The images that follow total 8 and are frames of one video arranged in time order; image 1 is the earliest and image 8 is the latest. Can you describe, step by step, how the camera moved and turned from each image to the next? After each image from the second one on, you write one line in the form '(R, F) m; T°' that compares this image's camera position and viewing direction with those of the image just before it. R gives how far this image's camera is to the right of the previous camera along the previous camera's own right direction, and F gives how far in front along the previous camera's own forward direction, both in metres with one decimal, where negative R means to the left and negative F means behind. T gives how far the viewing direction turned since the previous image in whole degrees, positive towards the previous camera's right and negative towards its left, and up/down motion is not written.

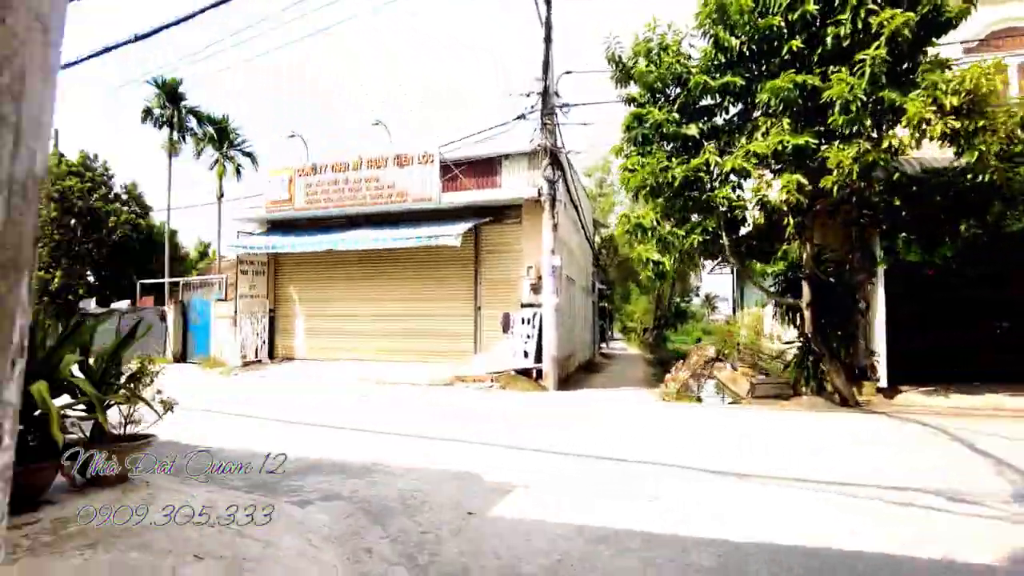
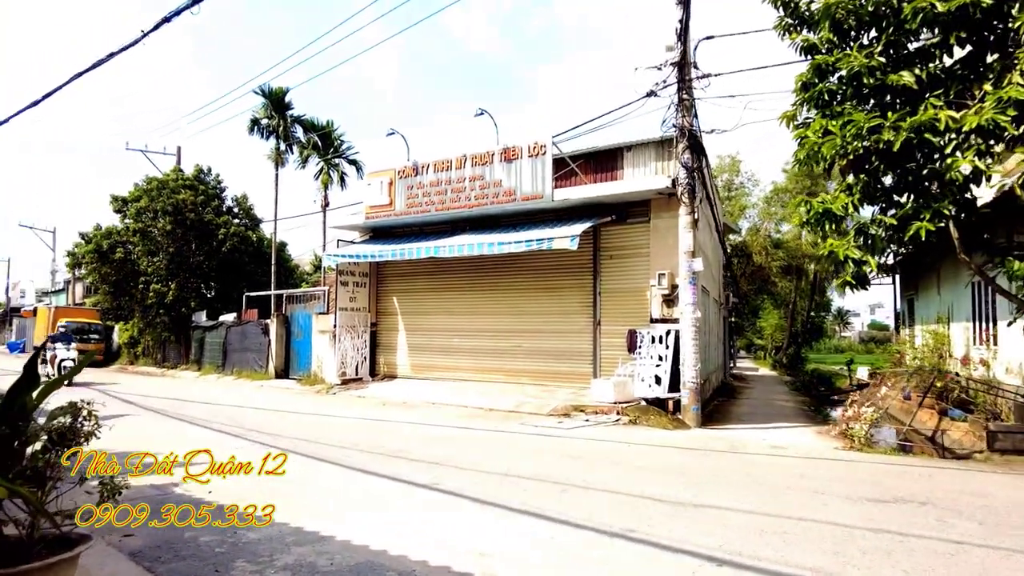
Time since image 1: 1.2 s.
(-0.4, +2.4) m; -9°
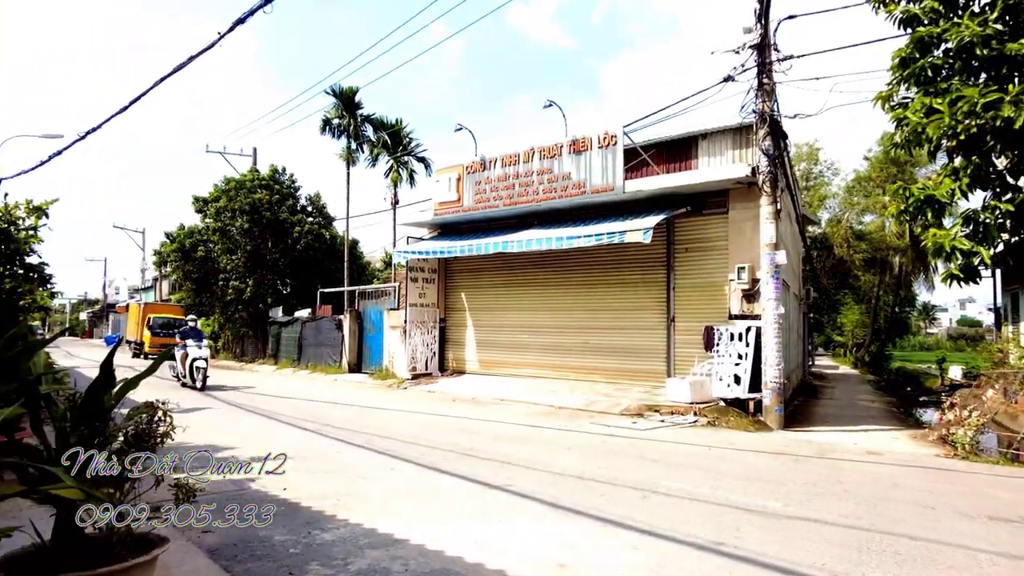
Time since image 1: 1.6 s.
(-0.1, +0.3) m; -6°
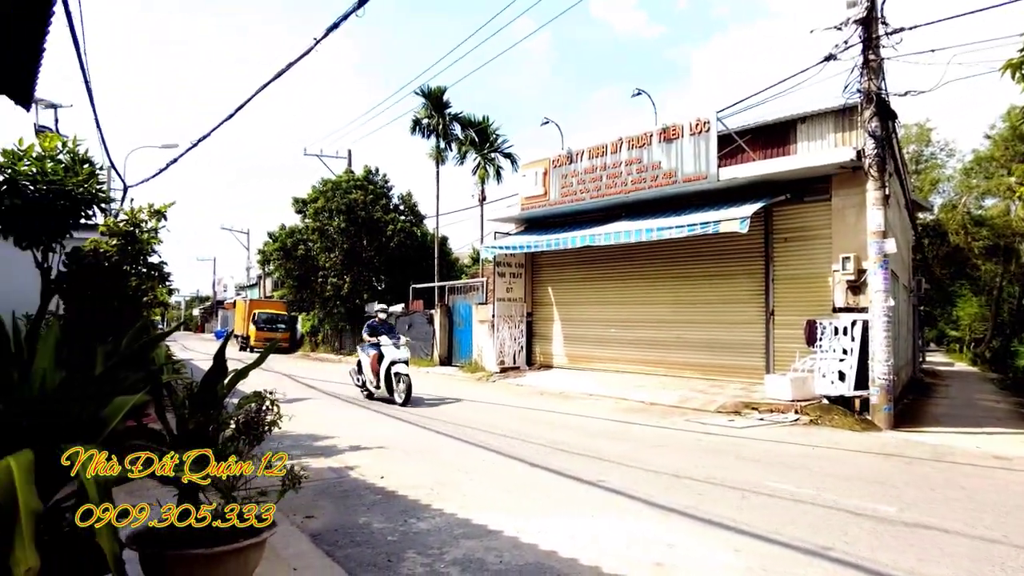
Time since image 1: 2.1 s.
(0.0, 0.0) m; -7°
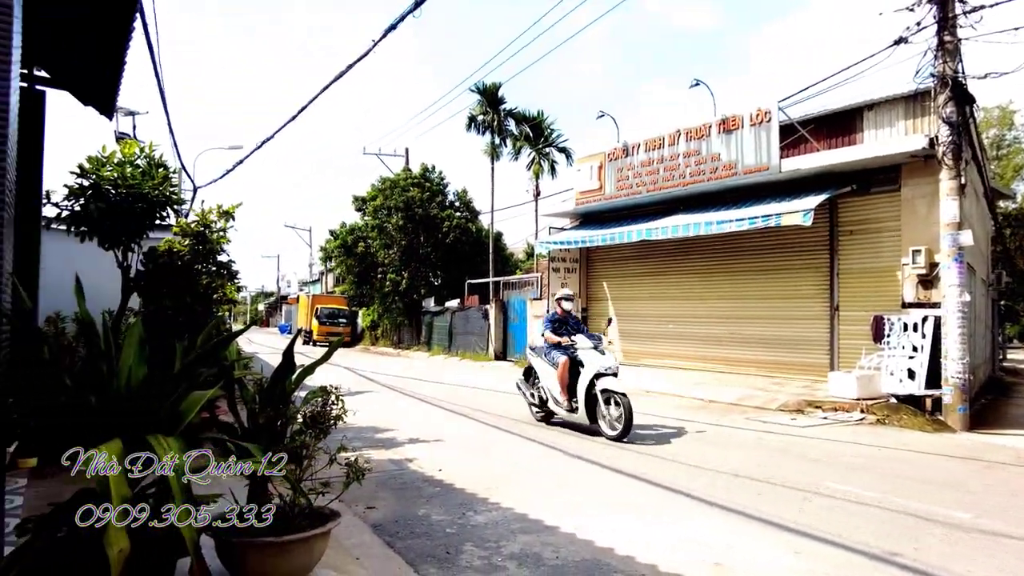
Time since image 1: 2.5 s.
(0.0, 0.0) m; -5°
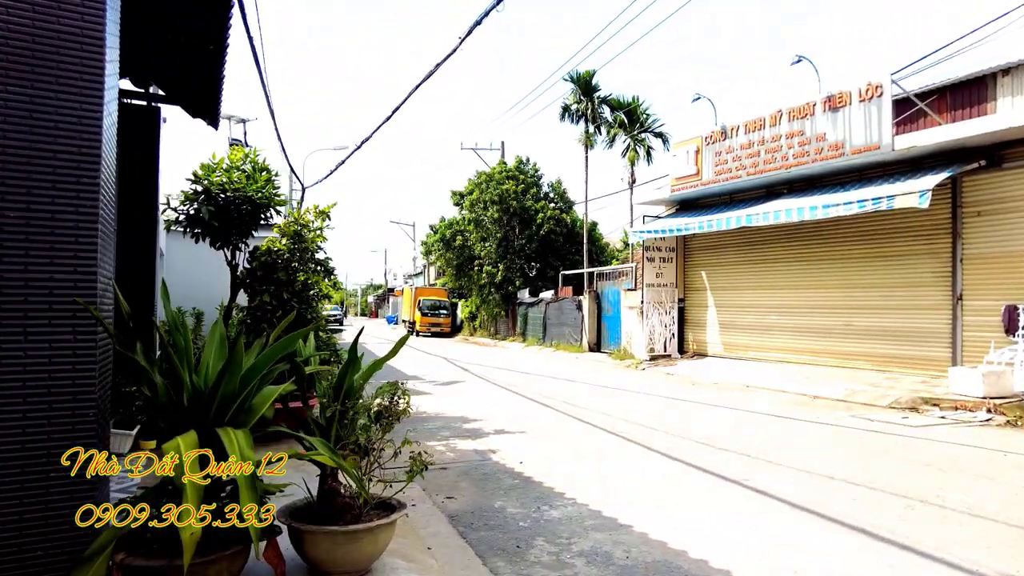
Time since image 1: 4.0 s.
(+0.2, 0.0) m; -9°
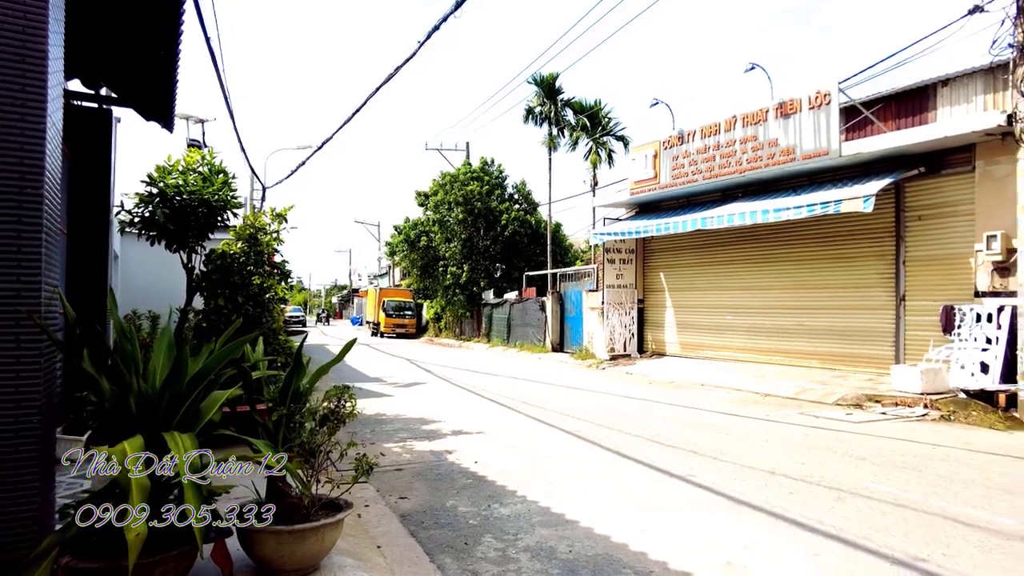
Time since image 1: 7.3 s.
(+0.1, -0.1) m; +3°
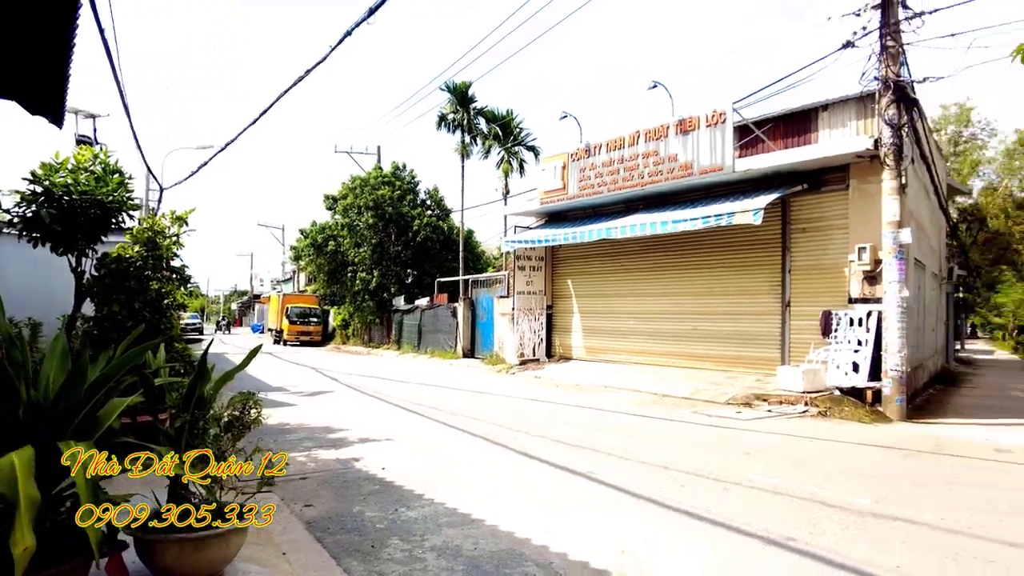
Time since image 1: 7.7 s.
(0.0, -0.2) m; +8°
